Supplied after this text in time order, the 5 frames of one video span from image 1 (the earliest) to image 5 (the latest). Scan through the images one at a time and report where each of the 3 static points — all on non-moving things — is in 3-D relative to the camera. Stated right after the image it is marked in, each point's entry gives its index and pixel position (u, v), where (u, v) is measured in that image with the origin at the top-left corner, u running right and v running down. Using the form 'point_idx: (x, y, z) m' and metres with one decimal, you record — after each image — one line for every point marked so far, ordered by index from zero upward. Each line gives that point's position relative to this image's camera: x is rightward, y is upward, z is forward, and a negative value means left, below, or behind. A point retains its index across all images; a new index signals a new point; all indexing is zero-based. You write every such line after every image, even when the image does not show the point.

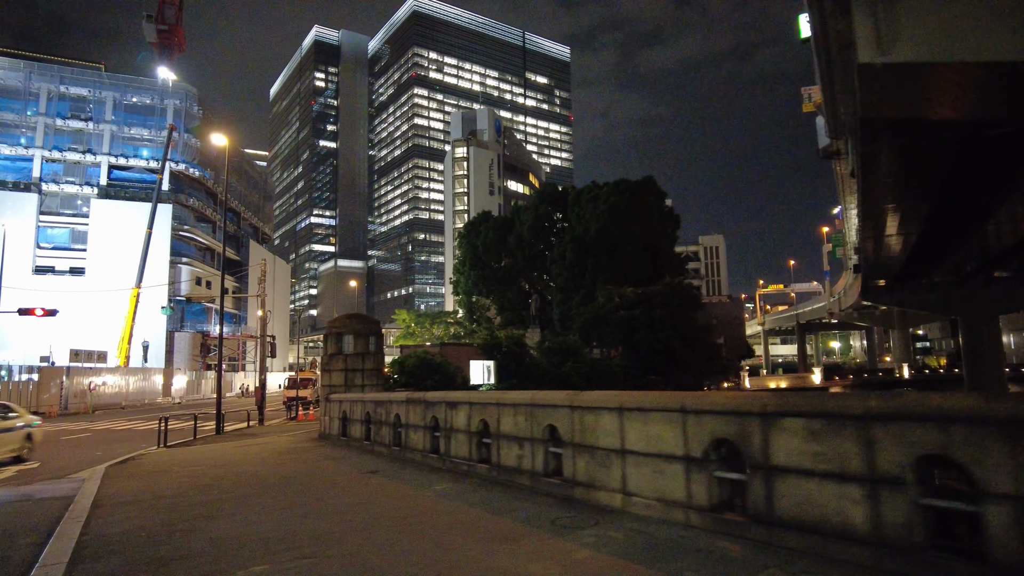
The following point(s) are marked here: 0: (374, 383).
0: (-3.0, -2.0, +14.1) m
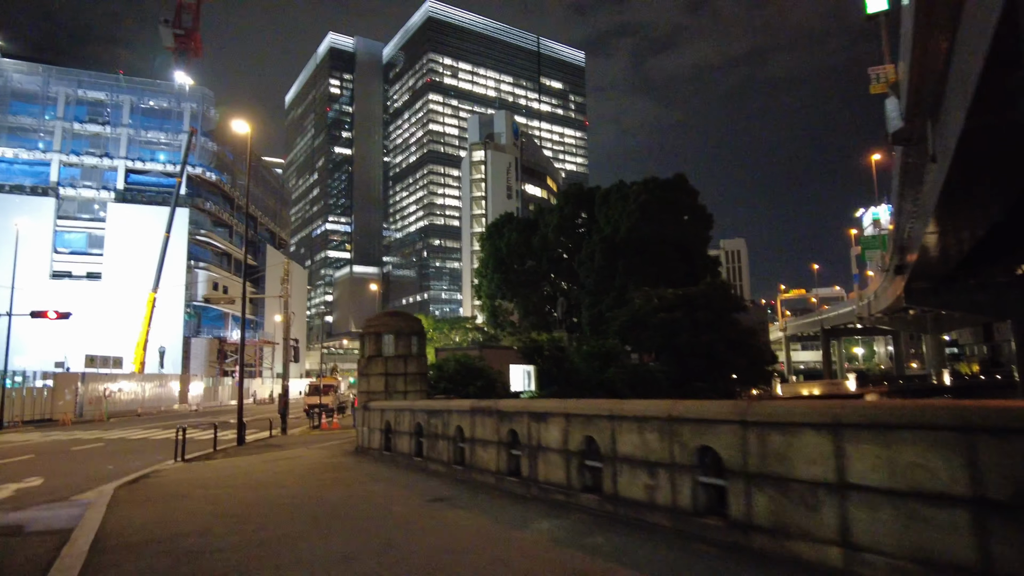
0: (-1.8, -1.9, +12.4) m
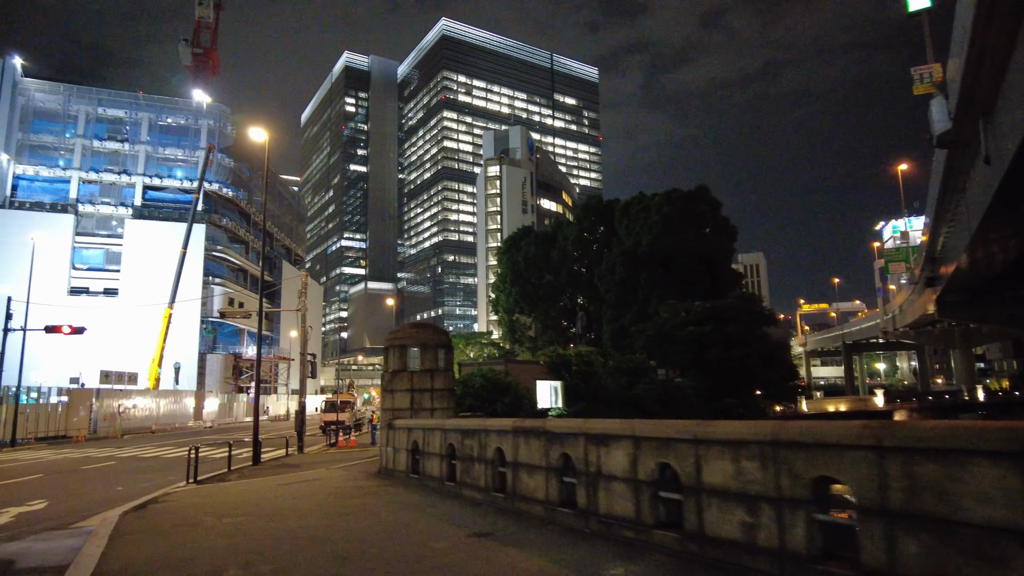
0: (-1.2, -2.1, +11.6) m
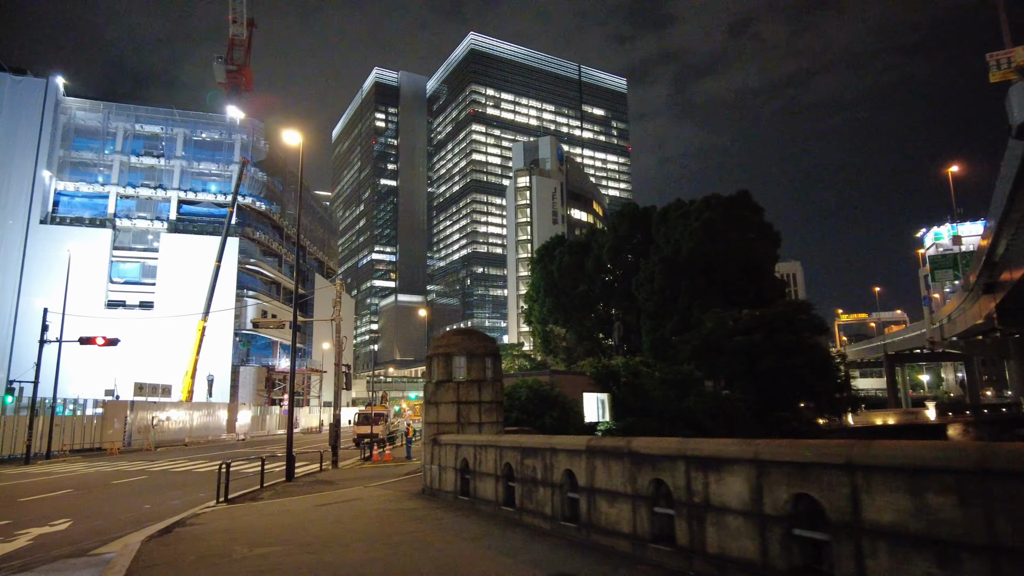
0: (-0.3, -2.1, +10.6) m
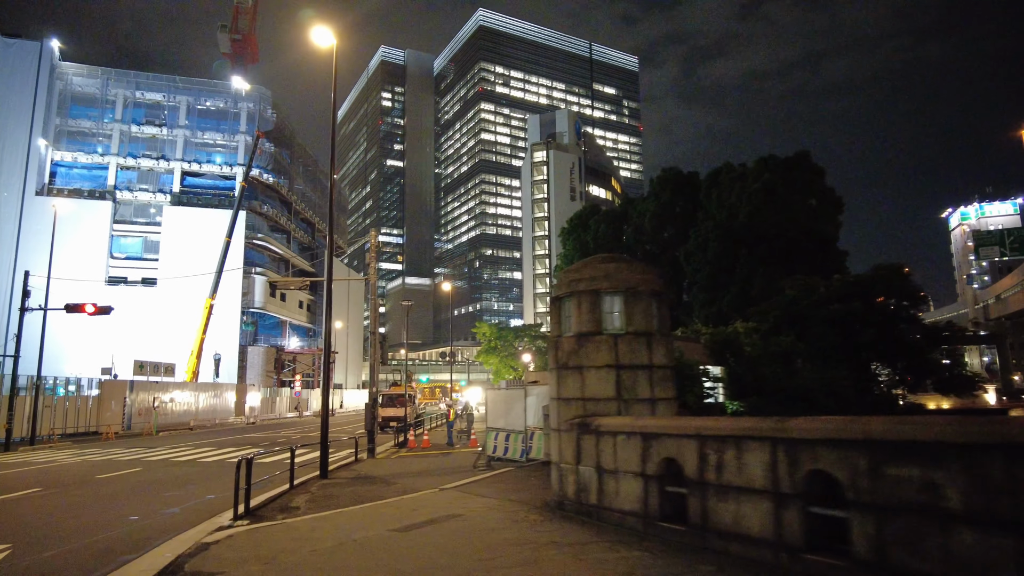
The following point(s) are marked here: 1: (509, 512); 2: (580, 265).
0: (+1.6, -1.1, +6.7) m
1: (-0.1, -2.4, +7.0) m
2: (+0.8, +0.3, +7.0) m
